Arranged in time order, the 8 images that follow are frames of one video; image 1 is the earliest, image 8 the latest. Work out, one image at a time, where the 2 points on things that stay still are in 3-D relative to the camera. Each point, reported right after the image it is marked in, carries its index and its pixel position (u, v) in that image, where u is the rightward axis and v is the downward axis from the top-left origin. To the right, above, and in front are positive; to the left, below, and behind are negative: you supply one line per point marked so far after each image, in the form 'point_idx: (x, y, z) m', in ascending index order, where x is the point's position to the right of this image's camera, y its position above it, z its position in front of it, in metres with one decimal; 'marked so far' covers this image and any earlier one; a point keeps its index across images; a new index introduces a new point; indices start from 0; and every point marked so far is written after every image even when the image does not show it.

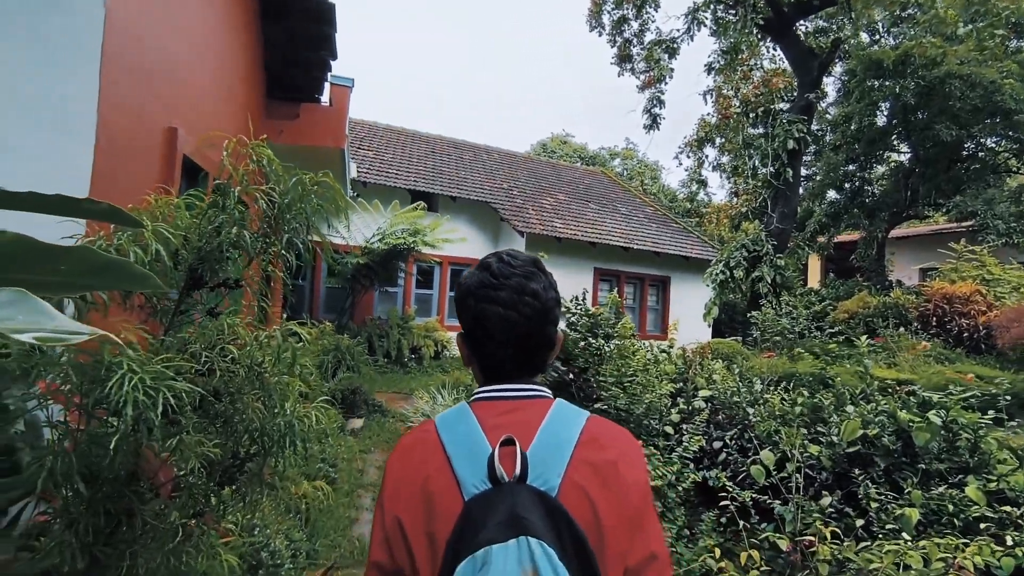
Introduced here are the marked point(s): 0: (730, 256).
0: (+3.8, +0.5, +10.7) m
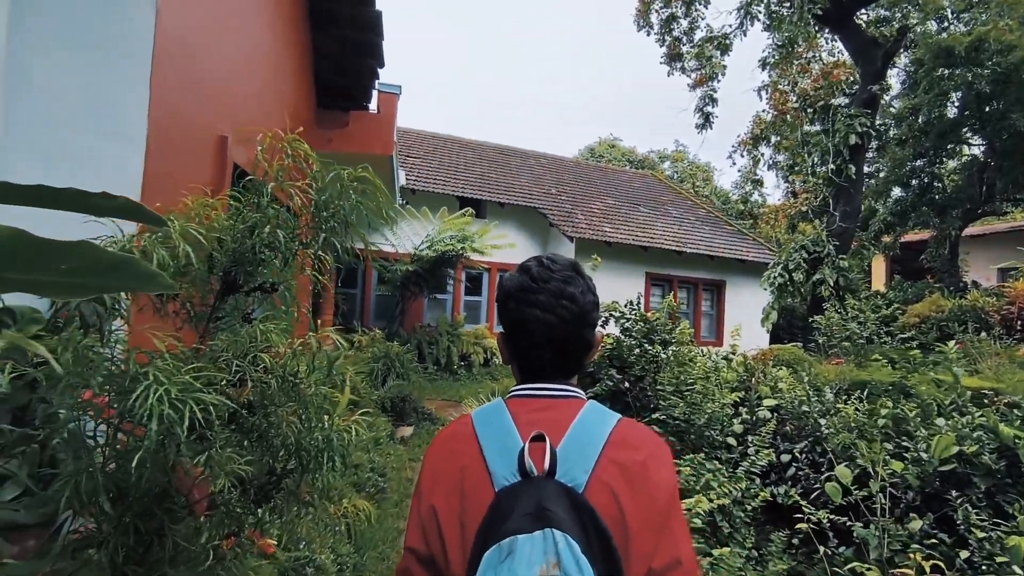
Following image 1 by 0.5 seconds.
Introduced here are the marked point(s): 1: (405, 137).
0: (+4.6, +0.5, +10.3) m
1: (-2.8, +3.9, +16.2) m
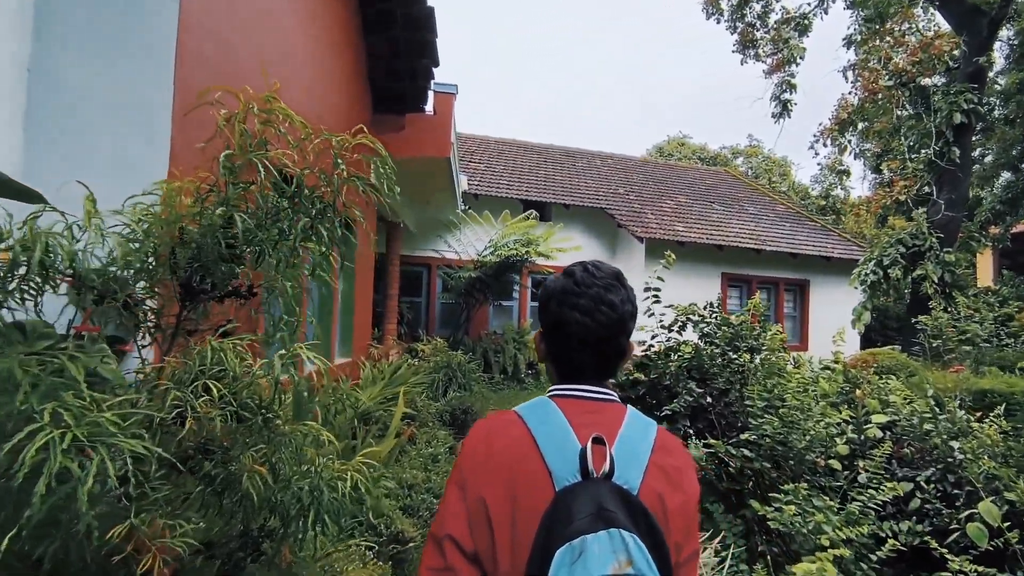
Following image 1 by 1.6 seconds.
0: (+5.6, +0.5, +9.3) m
1: (-1.2, +3.8, +16.0) m
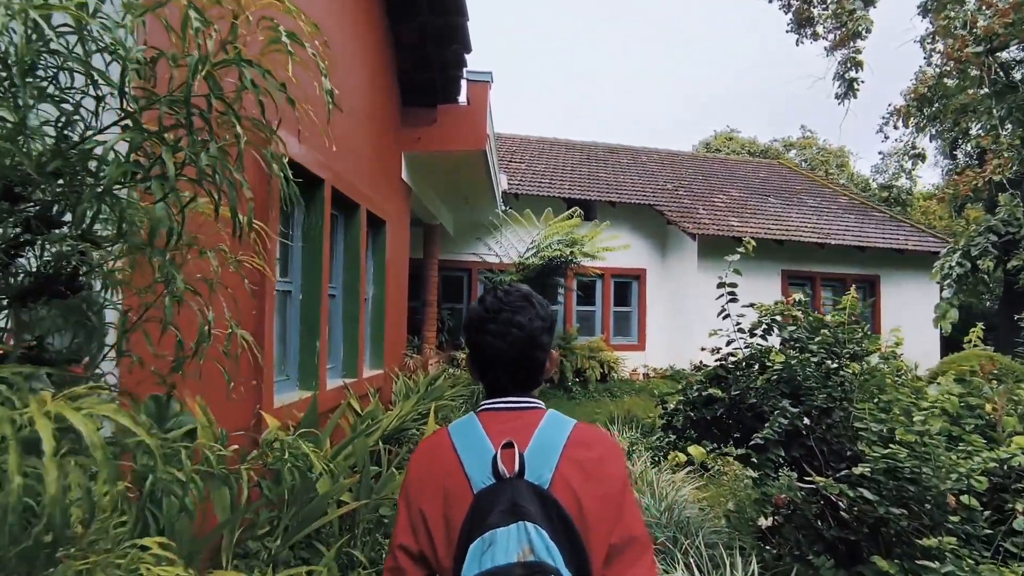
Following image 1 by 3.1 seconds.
0: (+6.2, +0.6, +8.2) m
1: (-0.1, +3.6, +15.5) m
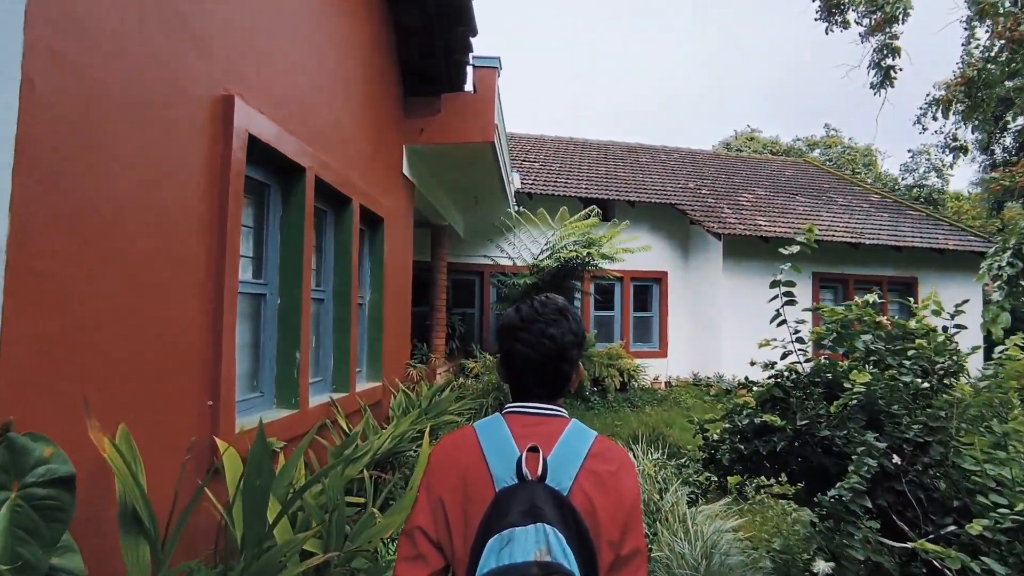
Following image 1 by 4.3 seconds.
0: (+6.3, +0.6, +7.5) m
1: (+0.2, +3.5, +14.9) m
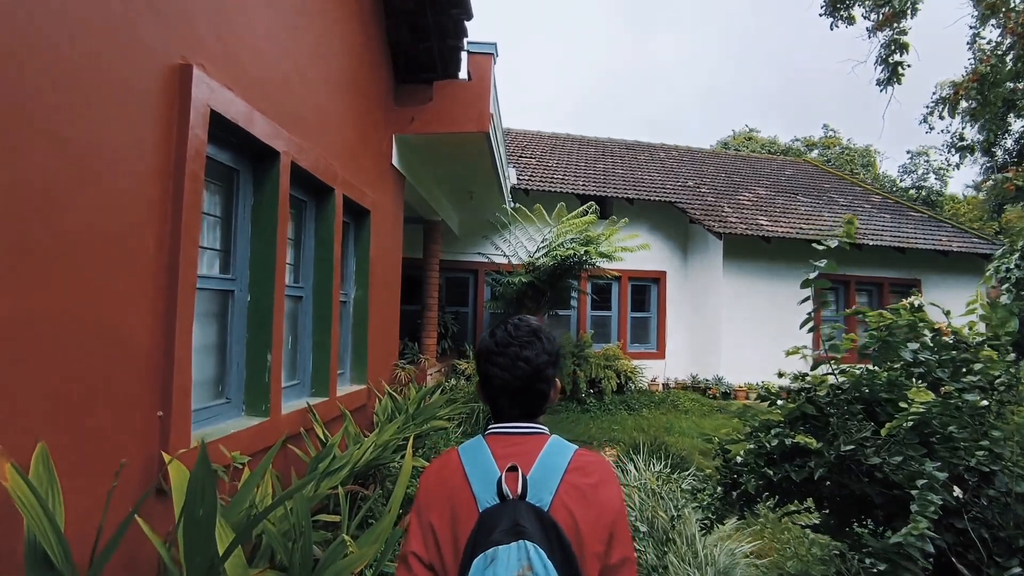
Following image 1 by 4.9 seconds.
0: (+6.3, +0.6, +7.2) m
1: (+0.1, +3.6, +14.6) m
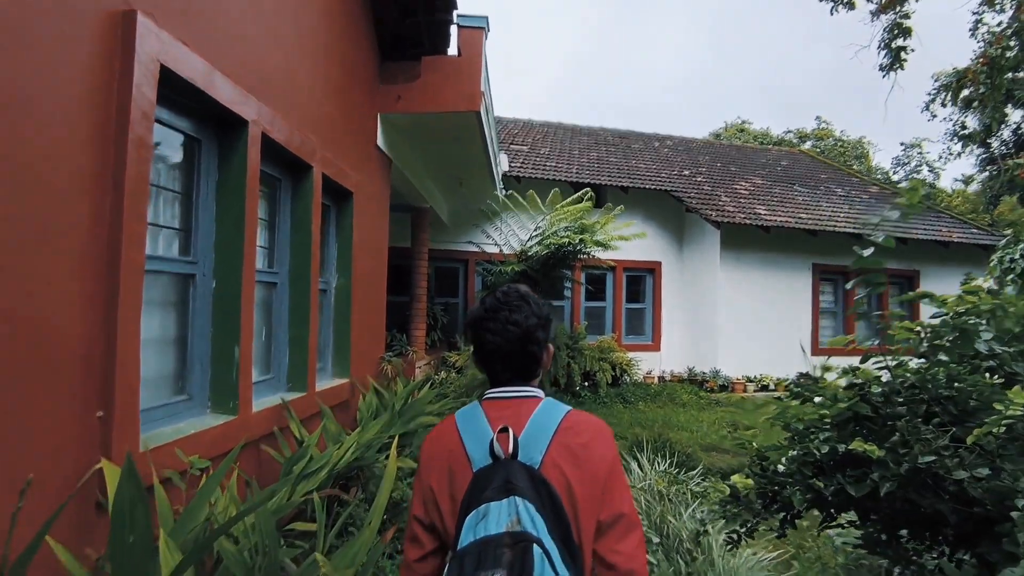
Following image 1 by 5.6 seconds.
0: (+6.2, +0.7, +7.0) m
1: (-0.1, +3.8, +14.2) m
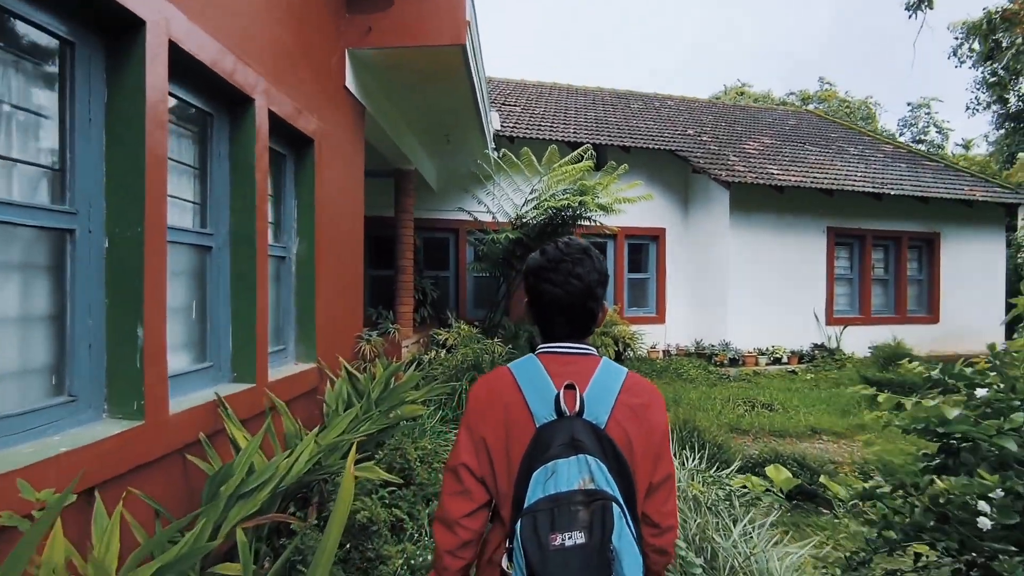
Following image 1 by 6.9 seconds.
0: (+6.1, +1.1, +6.2) m
1: (-0.3, +4.4, +13.3) m
